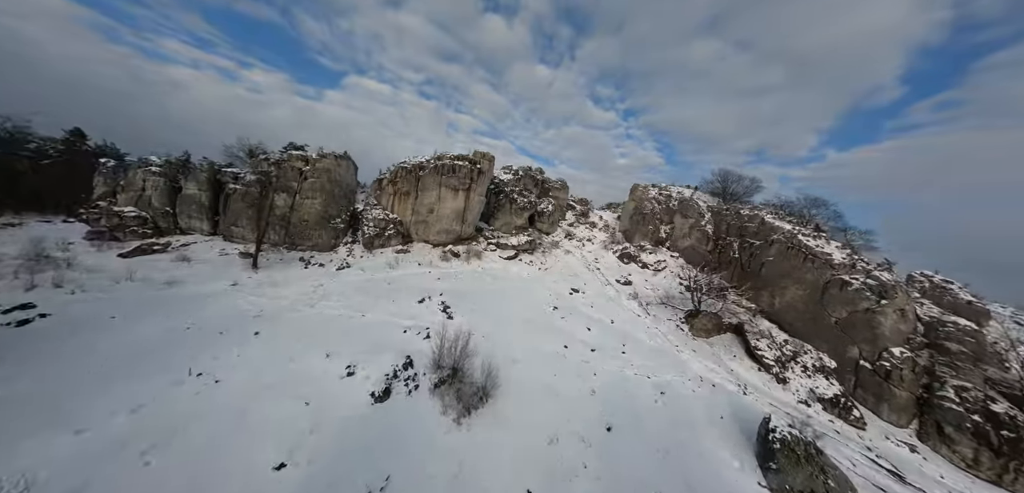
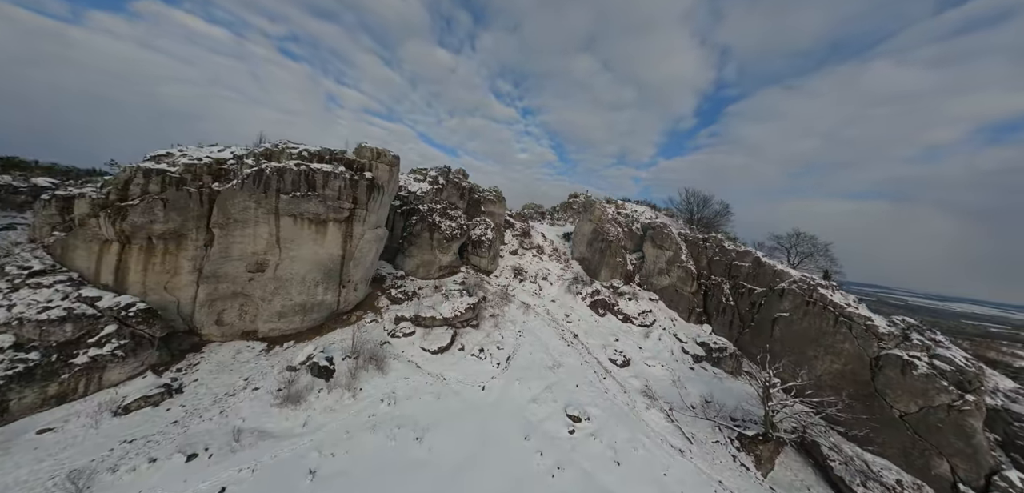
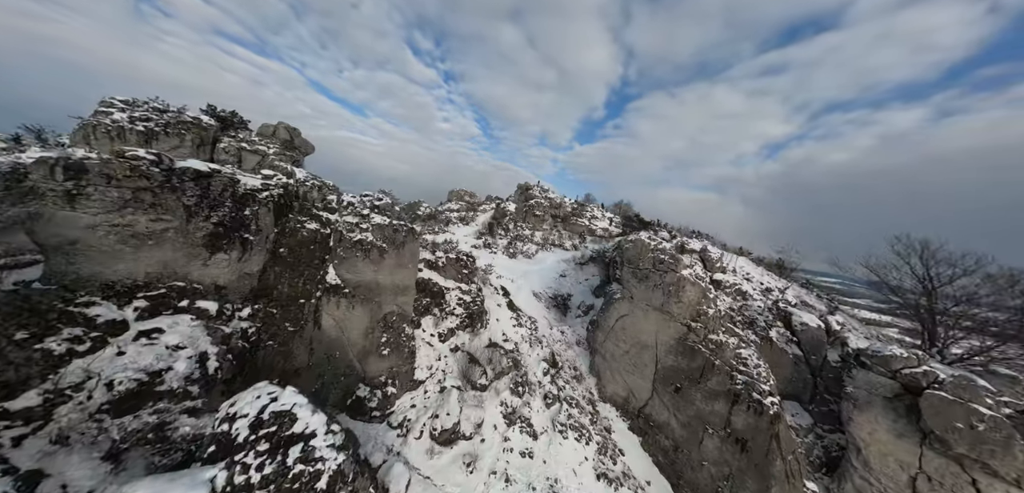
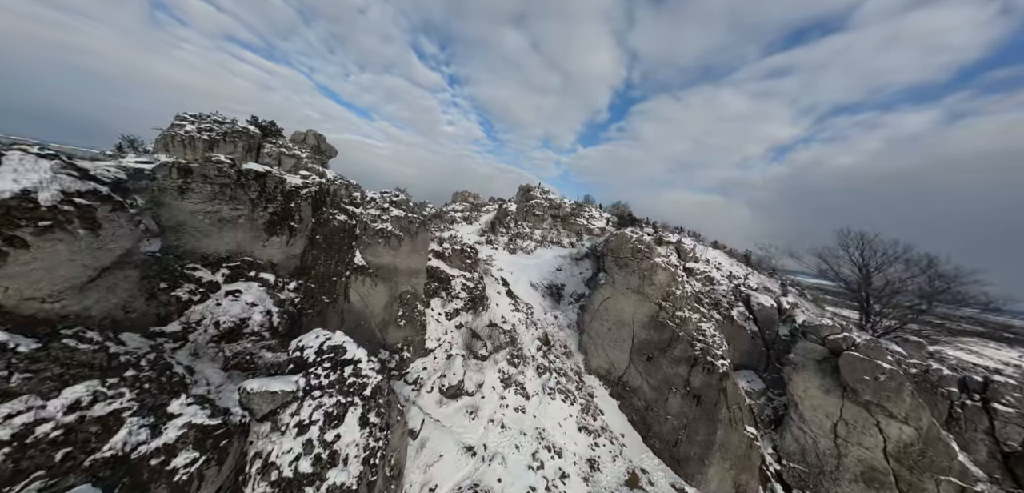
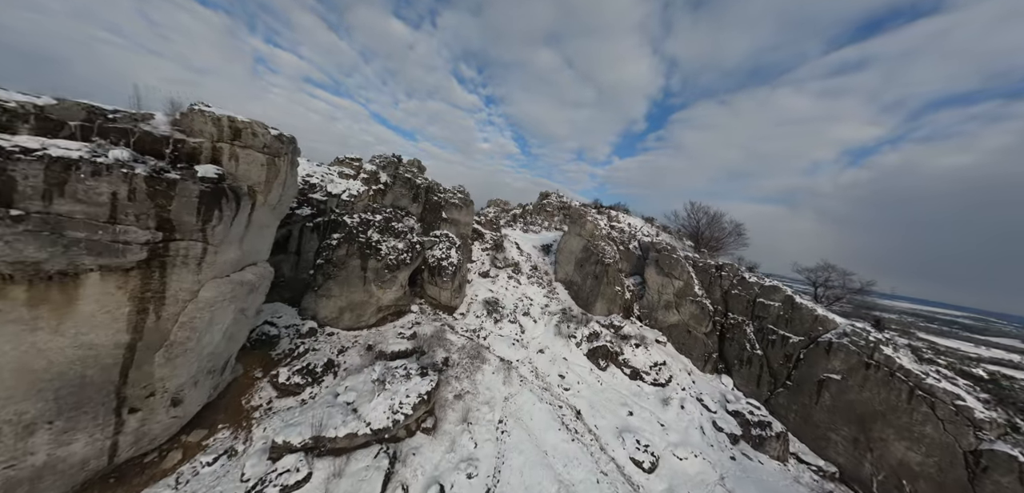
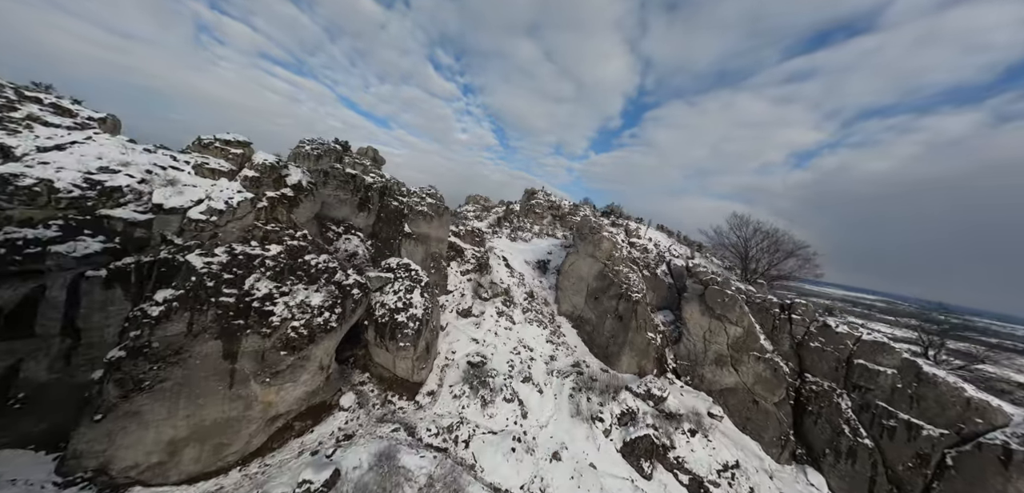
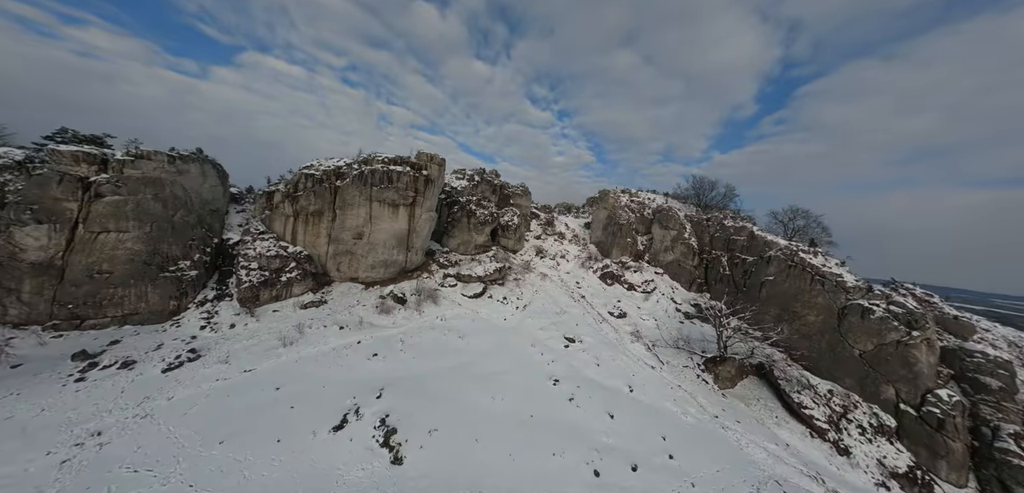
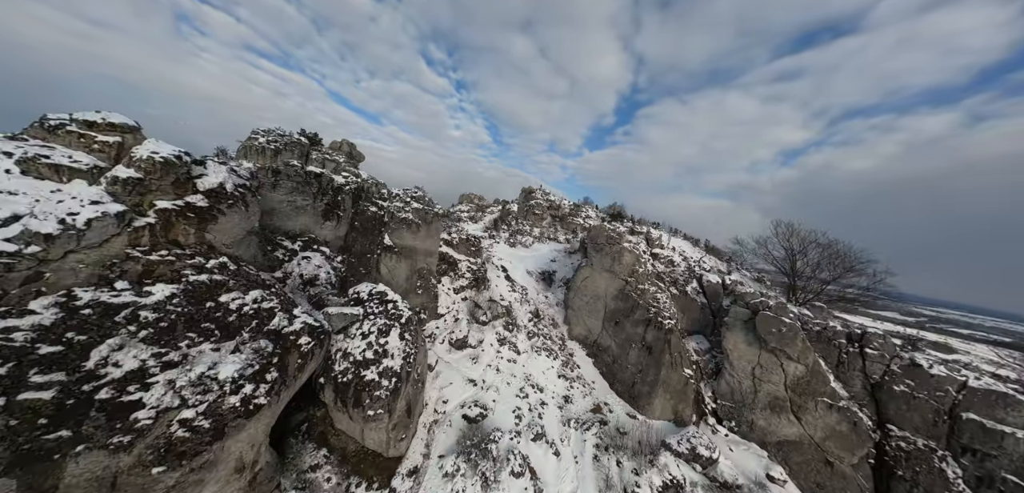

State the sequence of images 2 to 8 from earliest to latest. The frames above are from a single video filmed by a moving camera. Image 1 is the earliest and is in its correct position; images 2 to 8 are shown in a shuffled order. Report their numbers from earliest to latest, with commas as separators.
7, 2, 5, 6, 8, 4, 3
